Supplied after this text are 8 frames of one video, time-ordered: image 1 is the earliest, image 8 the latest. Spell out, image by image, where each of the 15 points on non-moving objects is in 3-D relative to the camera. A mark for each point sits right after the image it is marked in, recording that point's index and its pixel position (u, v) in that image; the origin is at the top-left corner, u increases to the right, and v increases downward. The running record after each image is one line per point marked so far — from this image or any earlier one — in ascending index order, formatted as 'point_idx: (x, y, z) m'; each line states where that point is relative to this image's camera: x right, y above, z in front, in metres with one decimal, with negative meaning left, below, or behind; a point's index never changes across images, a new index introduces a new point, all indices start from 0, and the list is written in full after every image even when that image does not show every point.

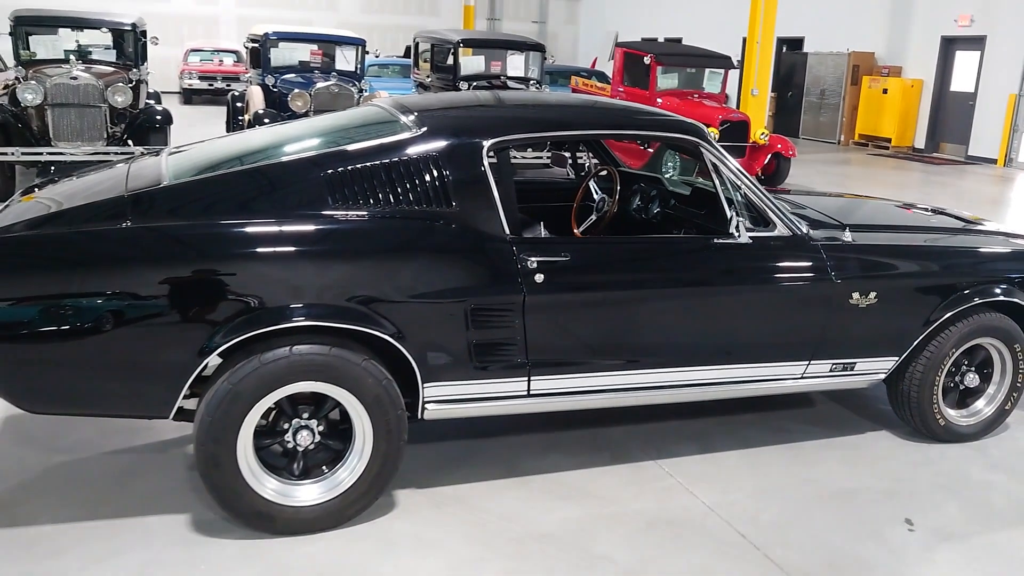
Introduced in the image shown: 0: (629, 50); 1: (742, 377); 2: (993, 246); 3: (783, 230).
0: (+1.6, +3.2, +12.1) m
1: (+0.9, -0.3, +3.5) m
2: (+2.0, +0.2, +3.8) m
3: (+1.0, +0.2, +3.4) m
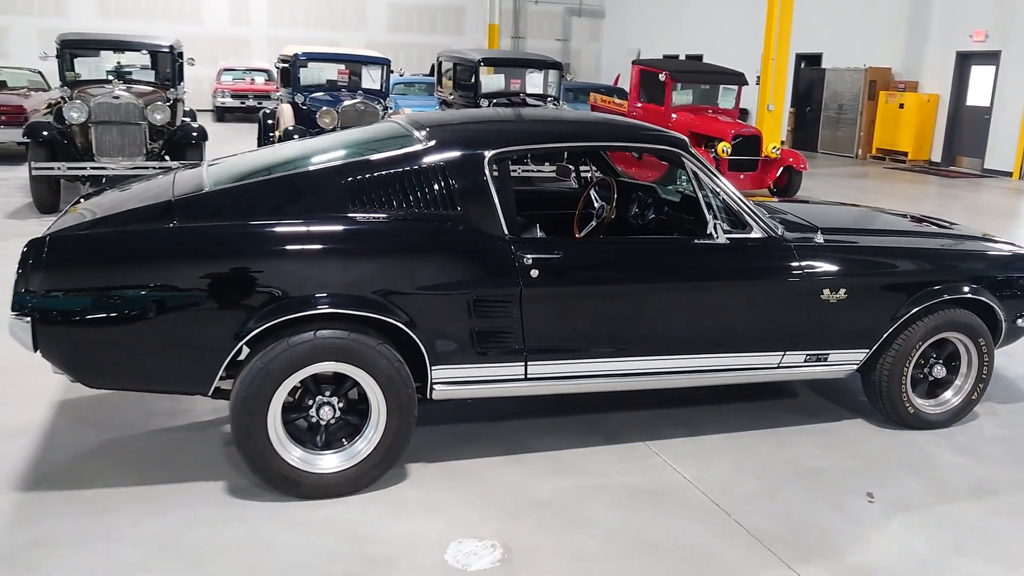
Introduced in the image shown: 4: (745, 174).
0: (+1.9, +3.1, +12.5) m
1: (+0.9, -0.3, +3.8) m
2: (+2.1, +0.2, +4.1) m
3: (+1.0, +0.2, +3.8) m
4: (+3.0, +1.5, +11.5) m
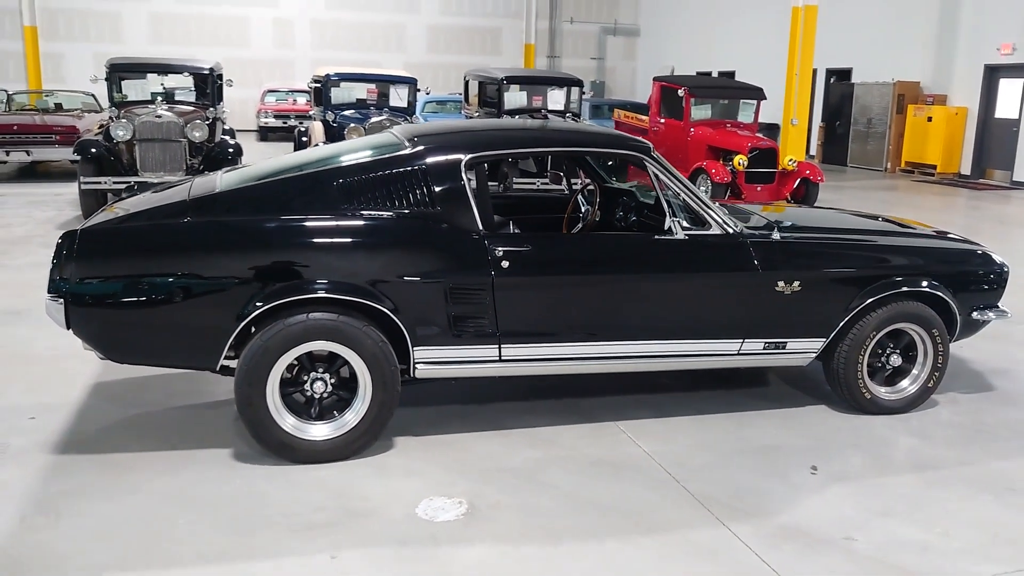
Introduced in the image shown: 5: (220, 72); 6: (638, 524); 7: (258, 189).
0: (+2.2, +2.9, +12.8) m
1: (+0.8, -0.3, +4.1) m
2: (+2.0, +0.2, +4.4) m
3: (+0.9, +0.3, +4.1) m
4: (+3.3, +1.4, +11.8) m
5: (-3.8, +2.8, +11.4) m
6: (+0.5, -0.9, +3.2) m
7: (-1.1, +0.4, +3.8) m
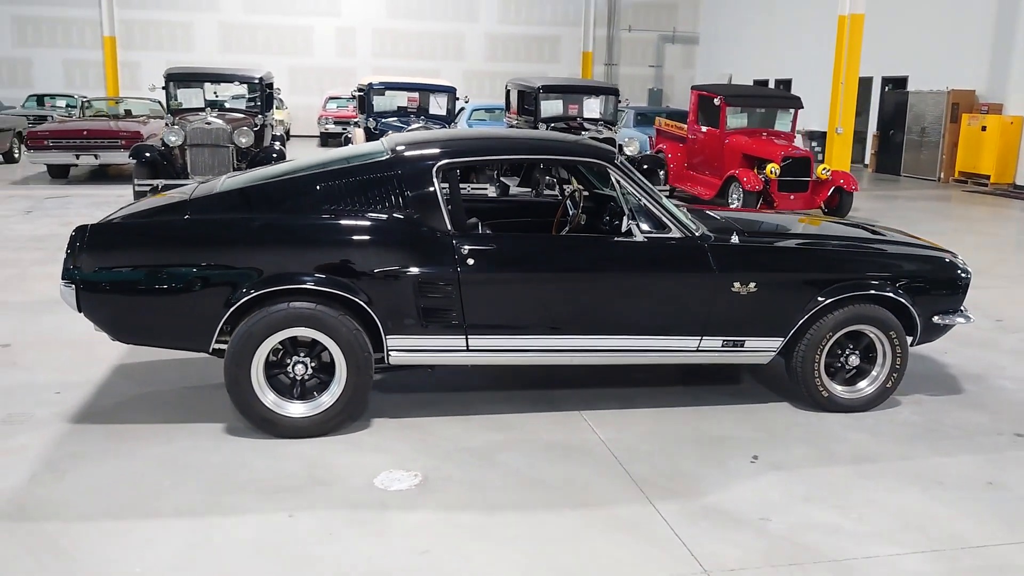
0: (+2.8, +2.8, +13.0) m
1: (+0.7, -0.3, +4.4) m
2: (+1.9, +0.2, +4.6) m
3: (+0.8, +0.3, +4.4) m
4: (+3.8, +1.2, +11.9) m
5: (-3.3, +2.8, +12.0) m
6: (+0.2, -0.8, +3.5) m
7: (-1.3, +0.4, +4.2) m
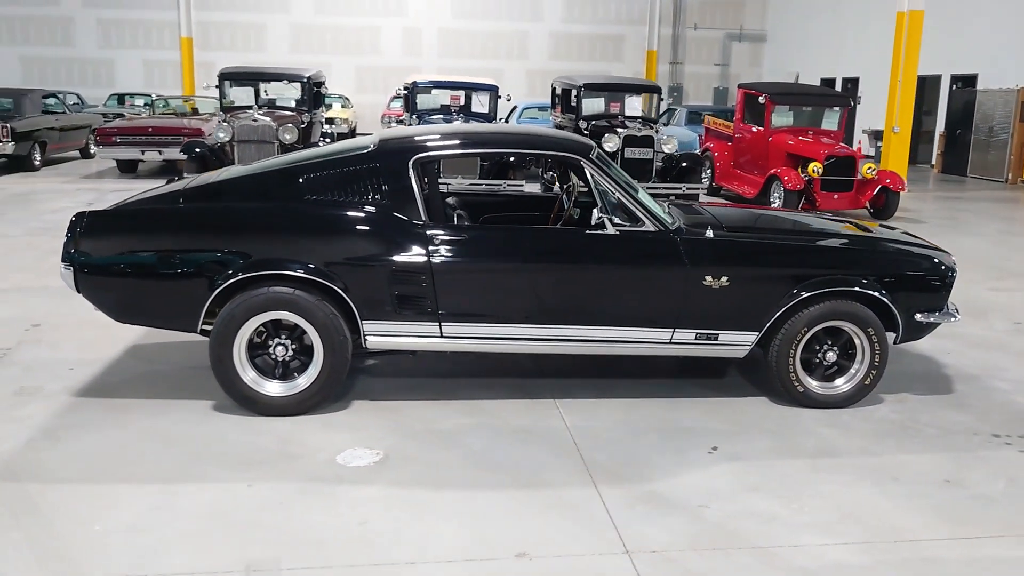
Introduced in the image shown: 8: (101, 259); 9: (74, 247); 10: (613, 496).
0: (+3.4, +2.8, +12.8) m
1: (+0.5, -0.3, +4.5) m
2: (+1.8, +0.2, +4.6) m
3: (+0.7, +0.3, +4.5) m
4: (+4.3, +1.2, +11.7) m
5: (-2.7, +2.9, +12.4) m
6: (0.0, -0.8, +3.7) m
7: (-1.4, +0.5, +4.4) m
8: (-2.0, +0.1, +4.3) m
9: (-2.1, +0.2, +4.3) m
10: (+0.4, -0.8, +3.5) m
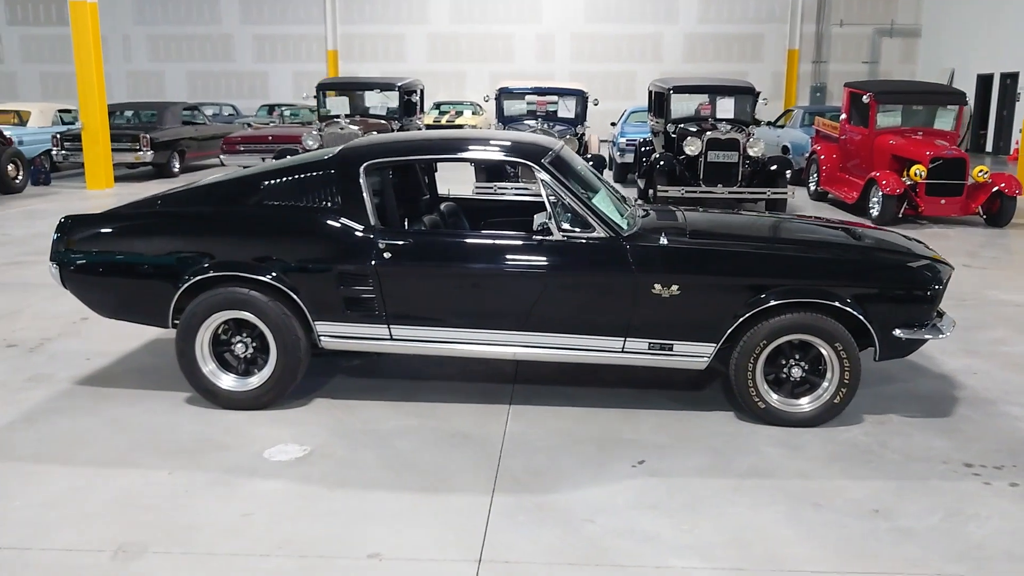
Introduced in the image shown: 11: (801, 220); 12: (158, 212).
0: (+4.7, +2.7, +12.1) m
1: (+0.3, -0.3, +4.4) m
2: (+1.5, +0.1, +4.3) m
3: (+0.4, +0.3, +4.4) m
4: (+5.3, +1.1, +10.8) m
5: (-1.4, +2.9, +12.8) m
6: (-0.4, -0.8, +3.7) m
7: (-1.6, +0.5, +4.7) m
8: (-2.2, +0.2, +4.6) m
9: (-2.3, +0.2, +4.7) m
10: (0.0, -0.9, +3.5) m
11: (+1.6, +0.4, +5.0) m
12: (-1.9, +0.4, +4.6) m
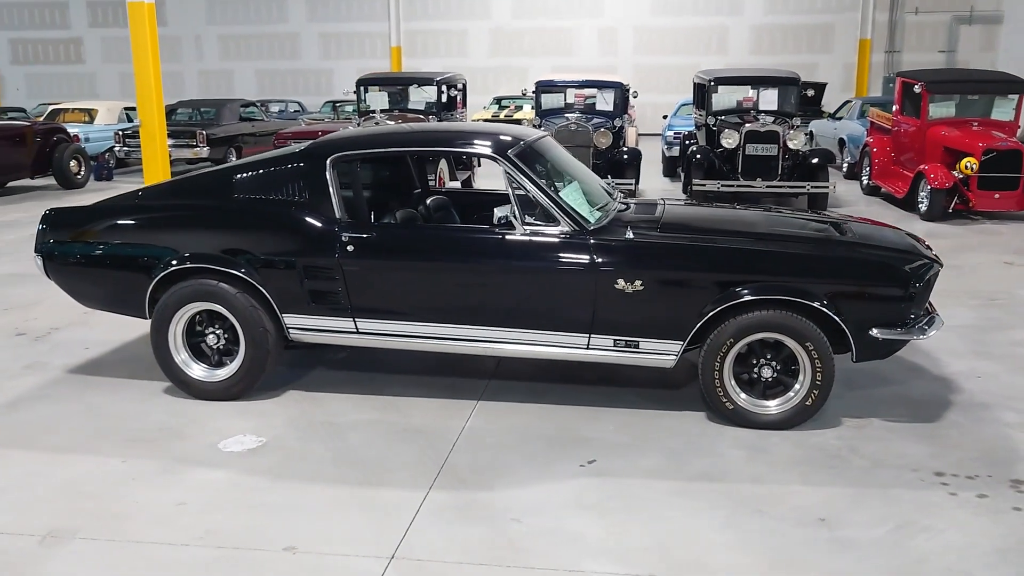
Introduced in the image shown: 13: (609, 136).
0: (+5.2, +2.7, +11.6) m
1: (+0.1, -0.3, +4.4) m
2: (+1.3, +0.2, +4.1) m
3: (+0.3, +0.3, +4.3) m
4: (+5.7, +1.1, +10.3) m
5: (-0.9, +3.0, +12.8) m
6: (-0.6, -0.8, +3.7) m
7: (-1.7, +0.6, +4.8) m
8: (-2.4, +0.2, +4.8) m
9: (-2.5, +0.3, +4.8) m
10: (-0.3, -0.8, +3.5) m
11: (+1.5, +0.4, +4.8) m
12: (-2.0, +0.4, +4.7) m
13: (+1.2, +1.9, +11.1) m
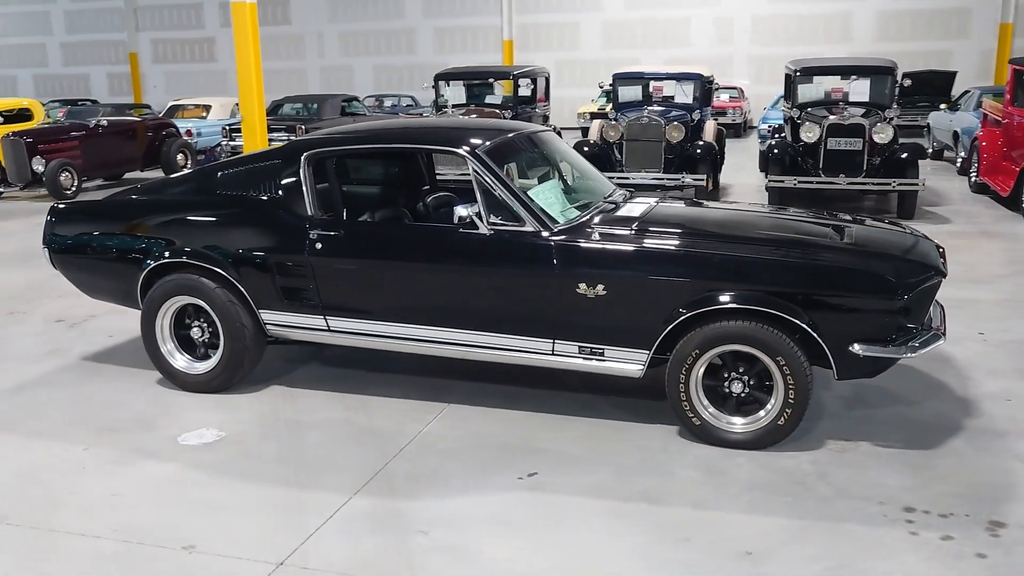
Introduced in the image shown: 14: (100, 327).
0: (+6.1, +2.6, +10.6) m
1: (-0.1, -0.3, +4.2) m
2: (+1.1, +0.1, +3.8) m
3: (+0.1, +0.3, +4.1) m
4: (+6.3, +1.0, +9.3) m
5: (+0.3, +3.0, +12.7) m
6: (-0.9, -0.8, +3.6) m
7: (-1.8, +0.6, +4.9) m
8: (-2.4, +0.3, +5.0) m
9: (-2.5, +0.3, +5.0) m
10: (-0.6, -0.8, +3.4) m
11: (+1.4, +0.4, +4.5) m
12: (-2.1, +0.5, +4.9) m
13: (+2.0, +1.9, +10.7) m
14: (-2.8, -0.3, +6.0) m
